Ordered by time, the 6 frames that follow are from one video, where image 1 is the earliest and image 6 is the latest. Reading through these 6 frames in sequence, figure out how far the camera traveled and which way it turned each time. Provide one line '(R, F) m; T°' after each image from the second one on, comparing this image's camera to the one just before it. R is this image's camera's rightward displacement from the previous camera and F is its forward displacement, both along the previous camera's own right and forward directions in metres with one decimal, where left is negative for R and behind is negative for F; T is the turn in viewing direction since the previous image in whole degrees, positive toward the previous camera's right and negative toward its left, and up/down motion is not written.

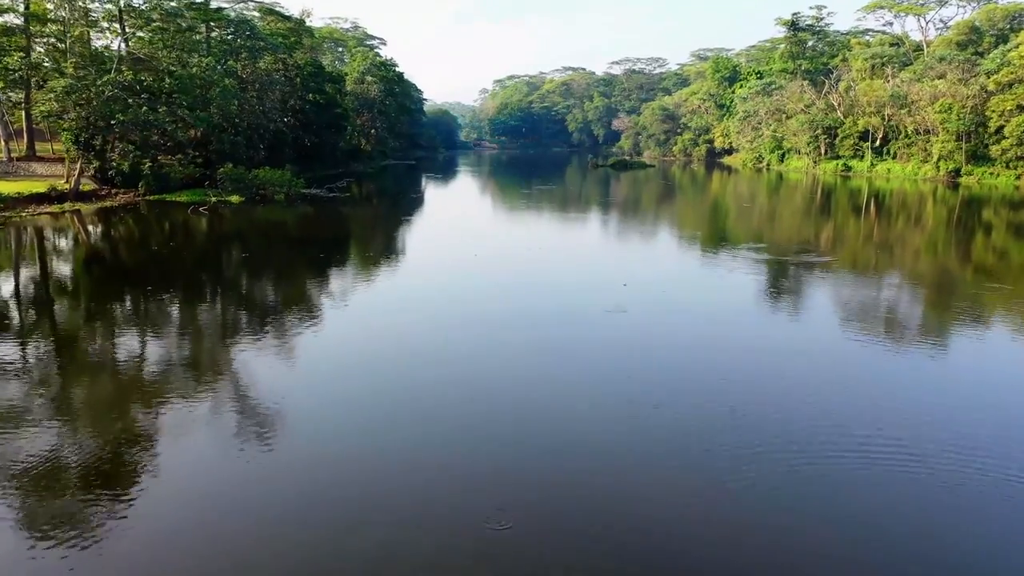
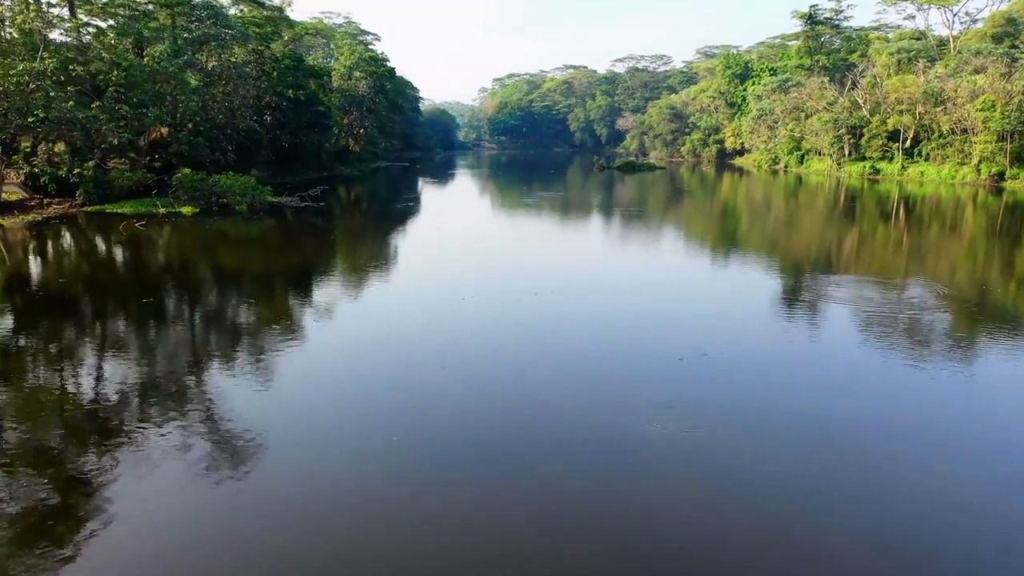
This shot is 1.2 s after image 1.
(0.0, +1.9) m; 0°
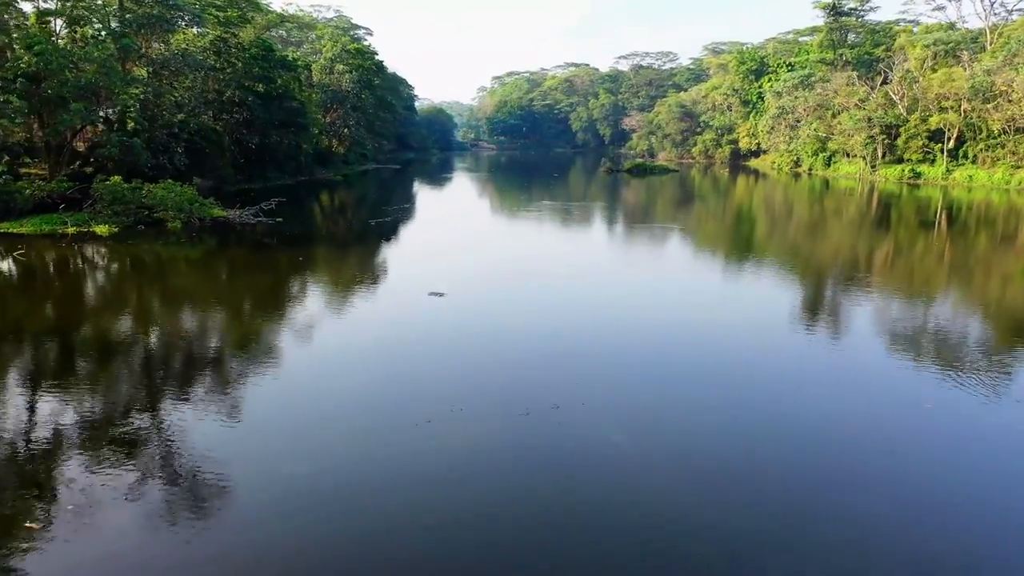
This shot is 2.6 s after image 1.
(0.0, +2.2) m; 0°
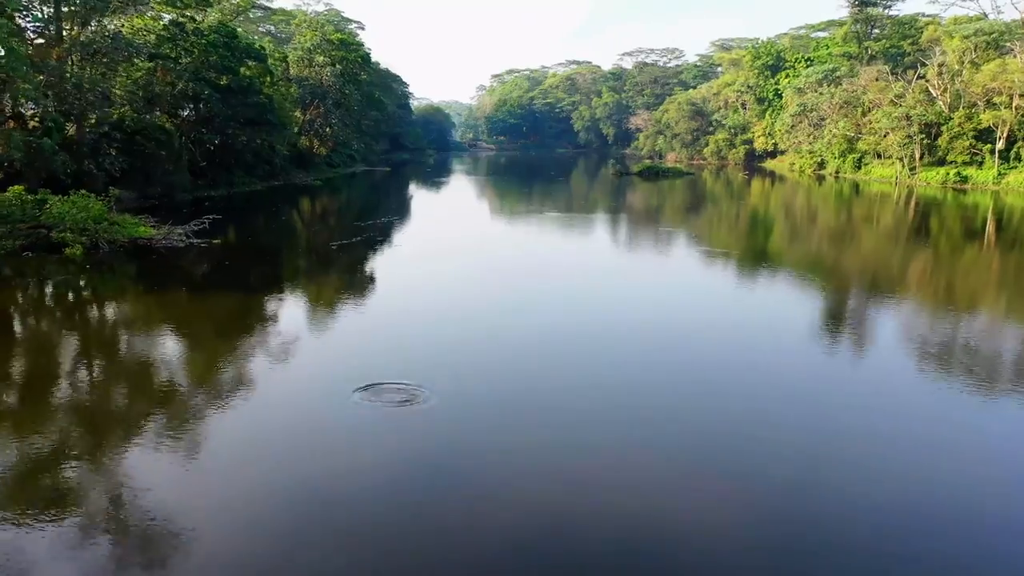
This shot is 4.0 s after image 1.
(0.0, +2.1) m; 0°
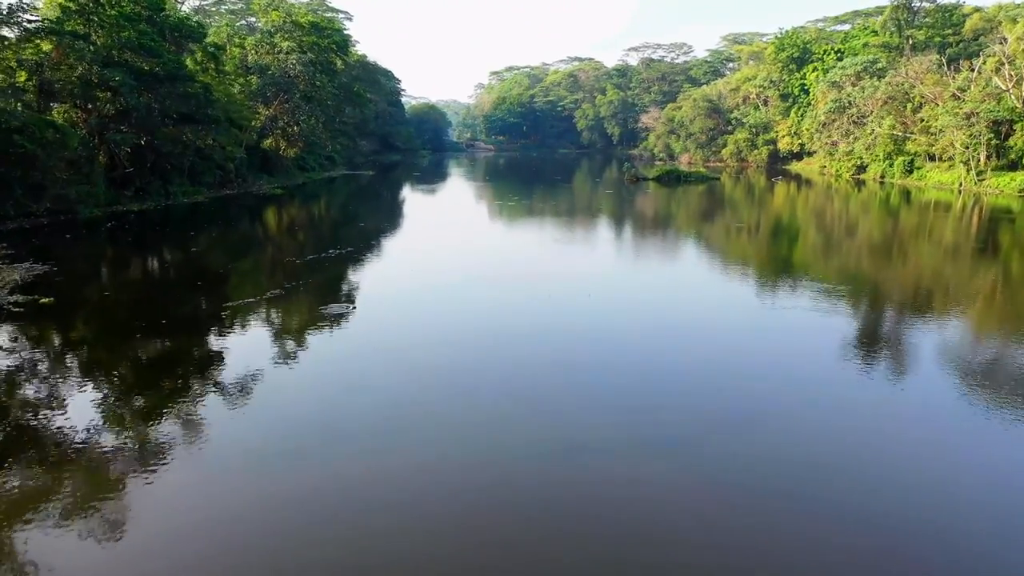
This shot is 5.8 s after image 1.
(0.0, +2.8) m; 0°
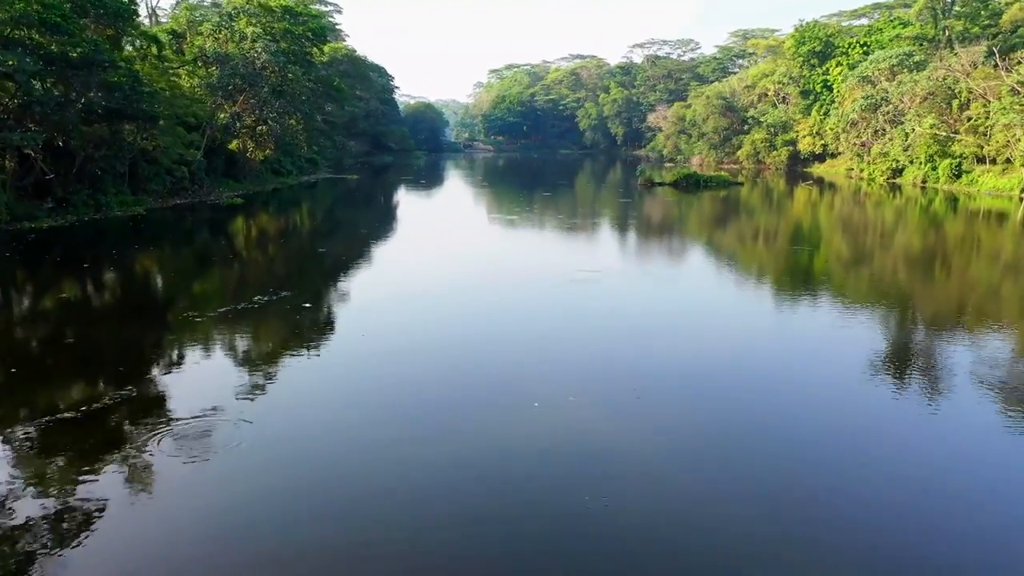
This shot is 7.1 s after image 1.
(0.0, +2.1) m; 0°
